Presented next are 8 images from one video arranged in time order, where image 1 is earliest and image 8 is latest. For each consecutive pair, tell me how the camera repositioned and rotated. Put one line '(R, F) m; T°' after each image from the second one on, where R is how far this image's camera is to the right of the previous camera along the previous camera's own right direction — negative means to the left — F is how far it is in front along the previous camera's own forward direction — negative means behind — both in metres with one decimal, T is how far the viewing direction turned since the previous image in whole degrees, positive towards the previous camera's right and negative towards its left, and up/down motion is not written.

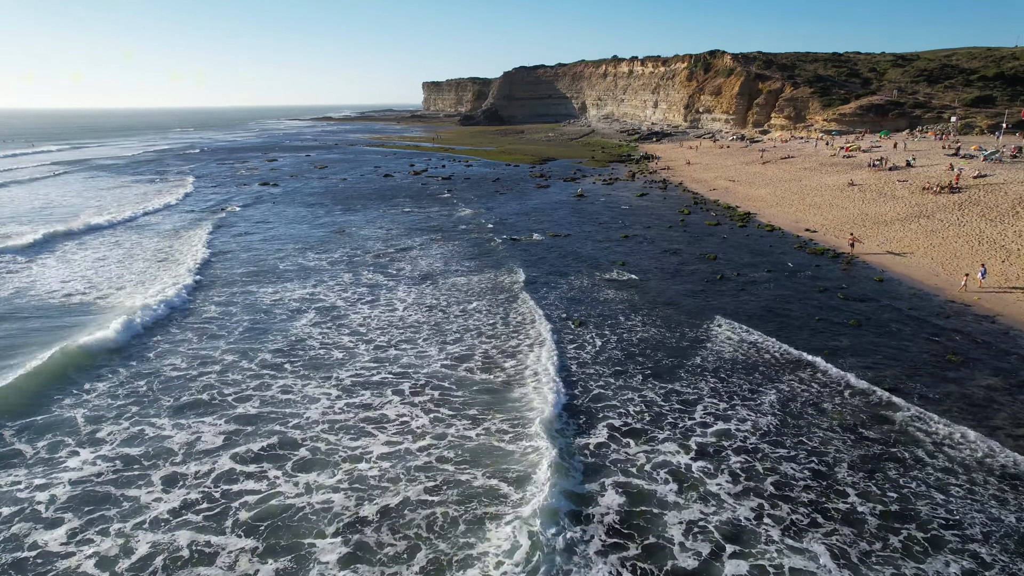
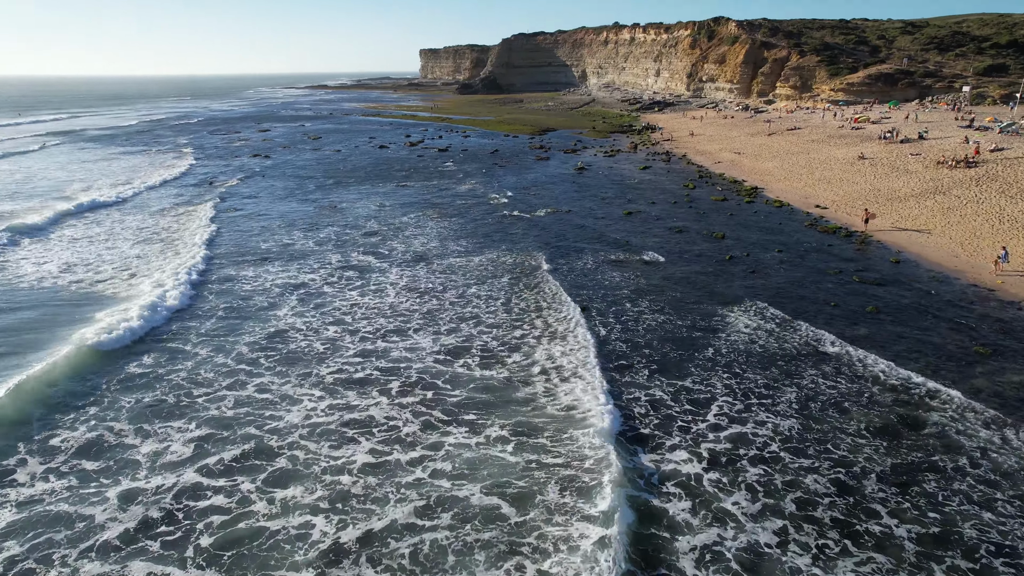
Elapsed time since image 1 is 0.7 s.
(+0.1, +3.6) m; 0°
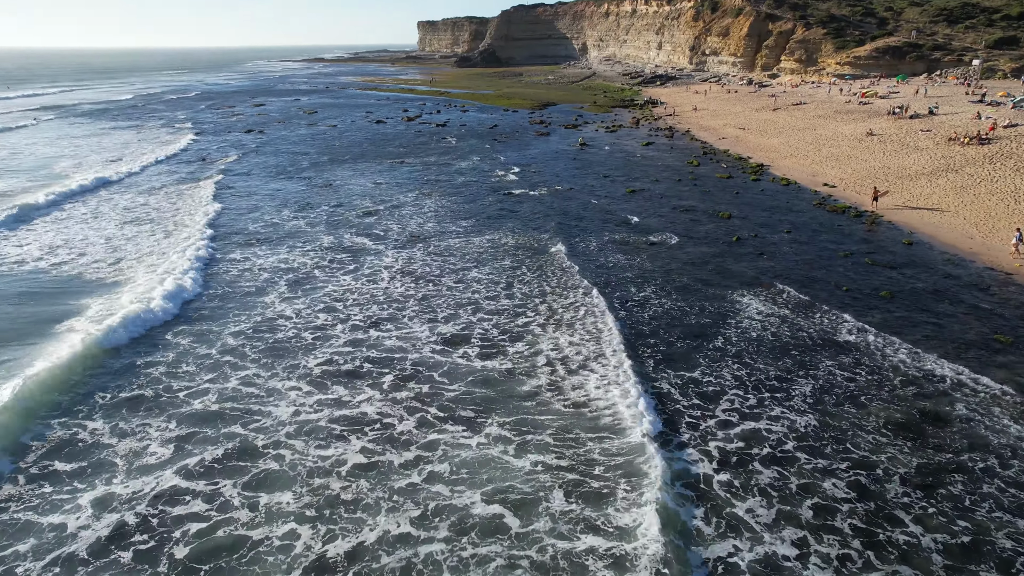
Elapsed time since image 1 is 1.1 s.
(0.0, +2.2) m; 0°
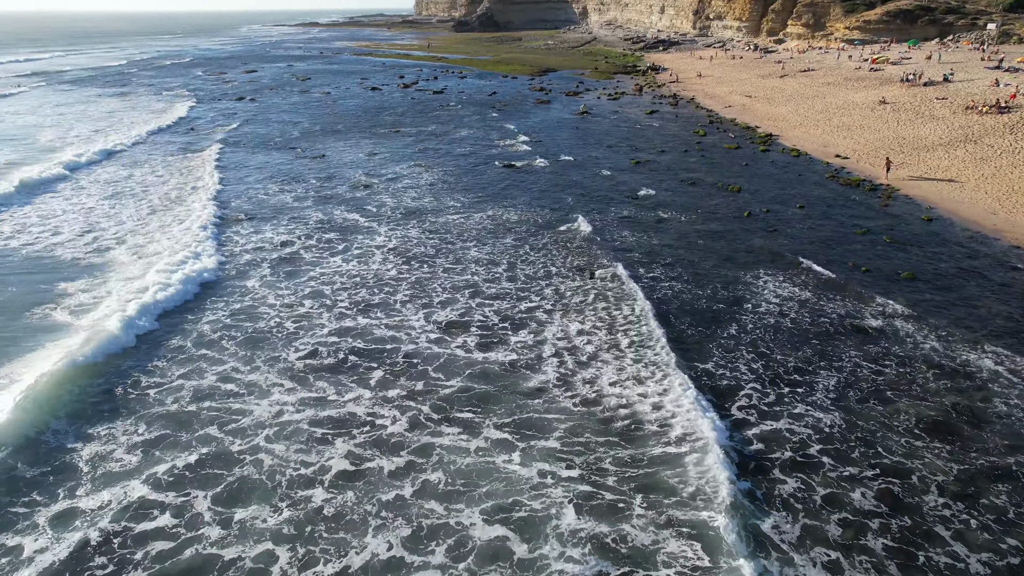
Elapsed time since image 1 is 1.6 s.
(-0.1, +3.0) m; 0°
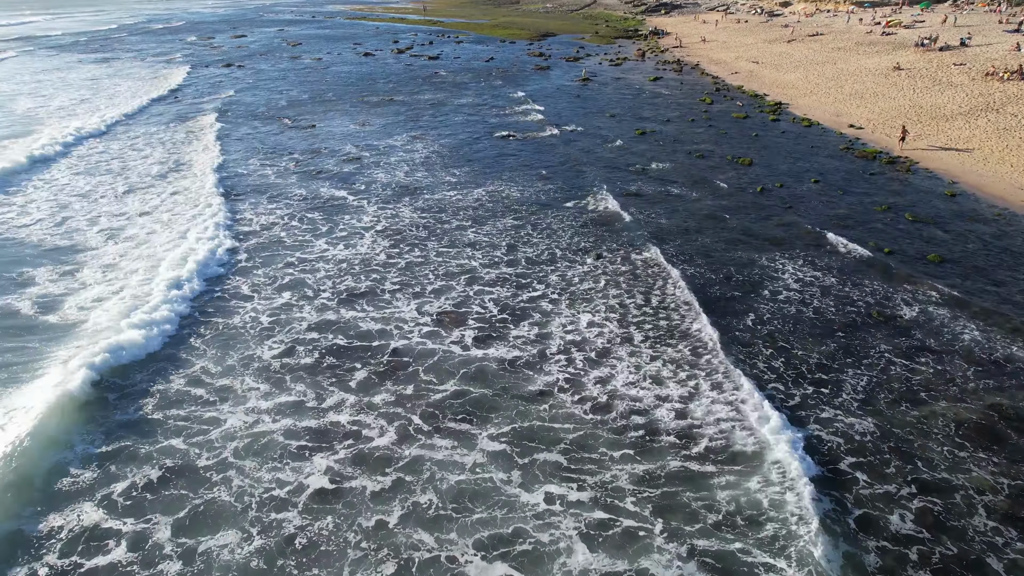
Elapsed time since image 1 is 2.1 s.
(0.0, +3.3) m; 0°
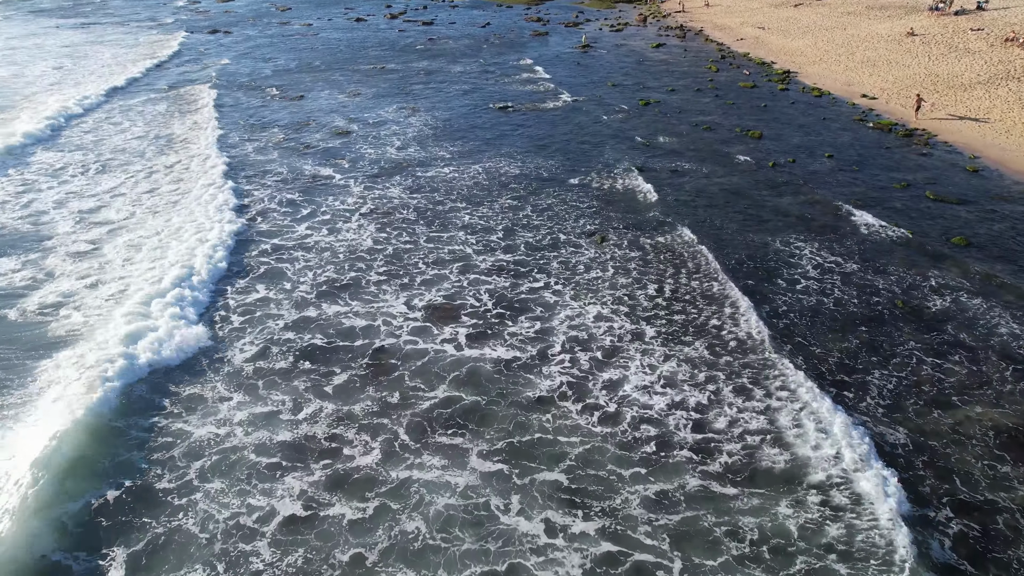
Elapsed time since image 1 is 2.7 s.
(+0.1, +2.9) m; 0°
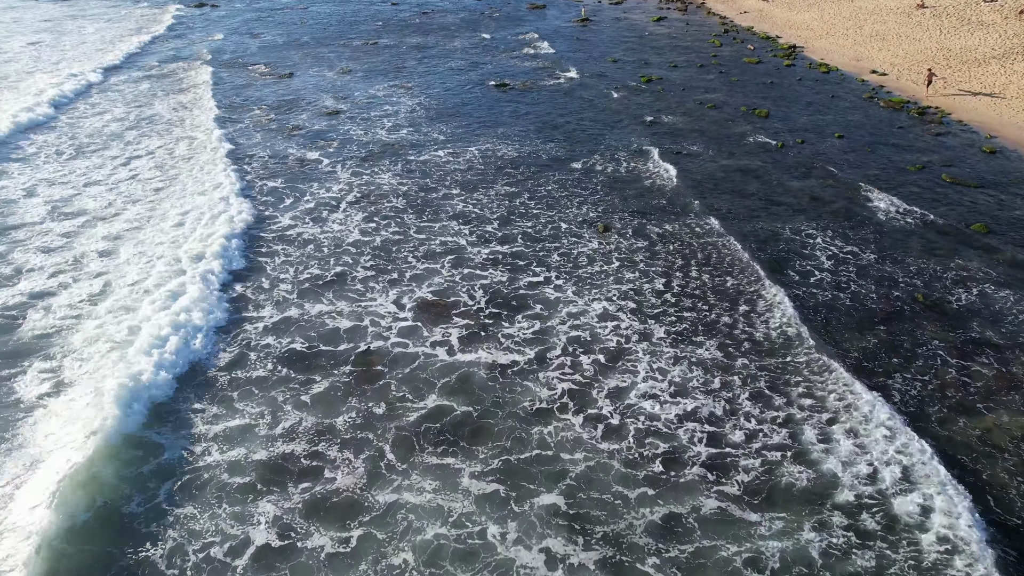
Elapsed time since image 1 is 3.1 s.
(+0.1, +2.2) m; 0°
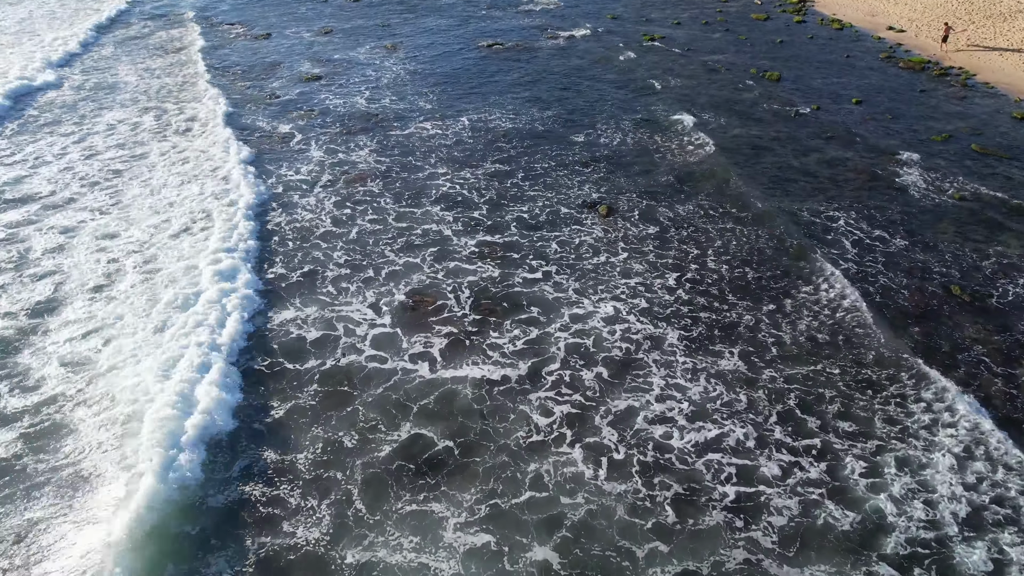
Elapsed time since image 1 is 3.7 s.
(+0.2, +3.5) m; 0°
